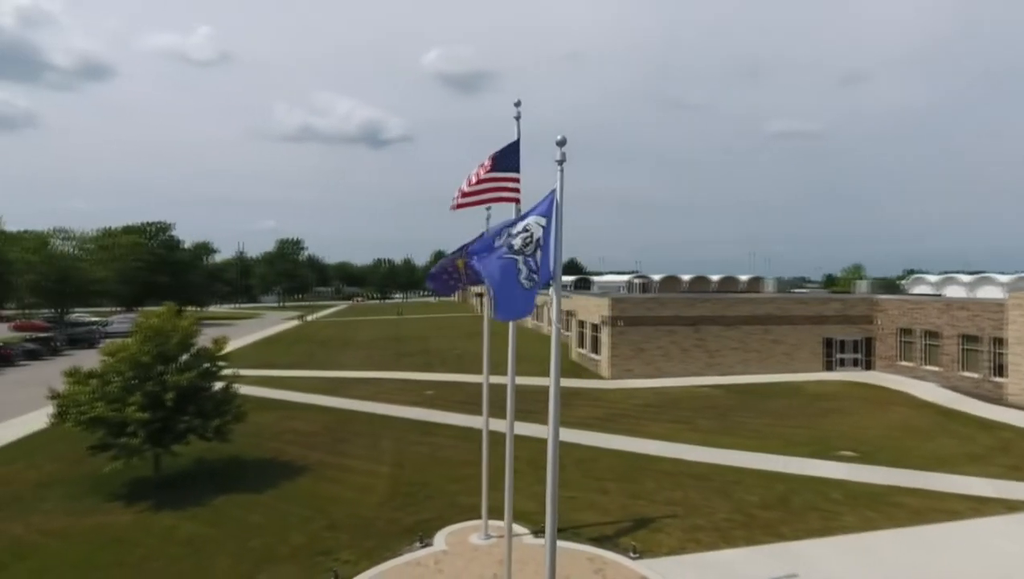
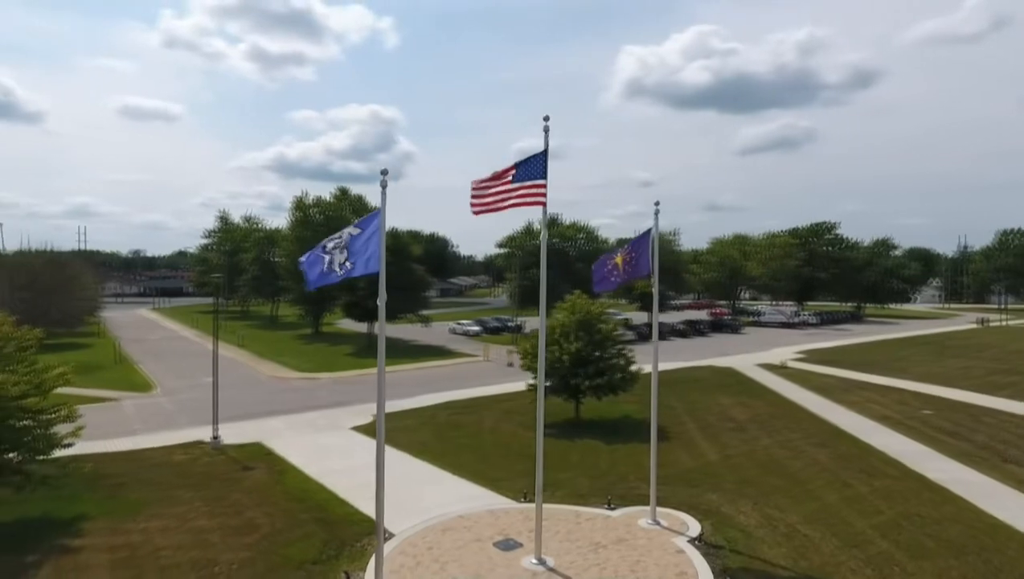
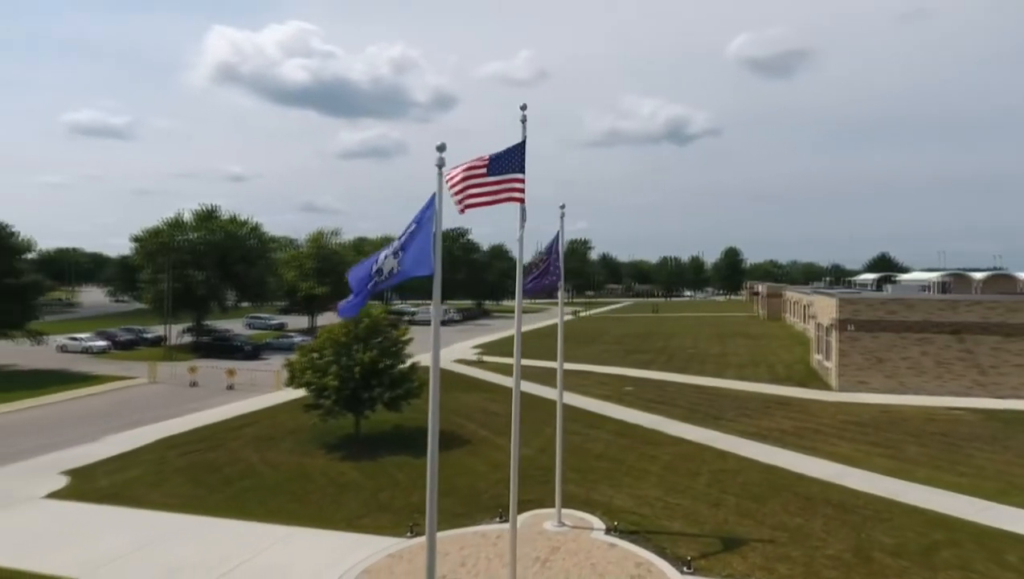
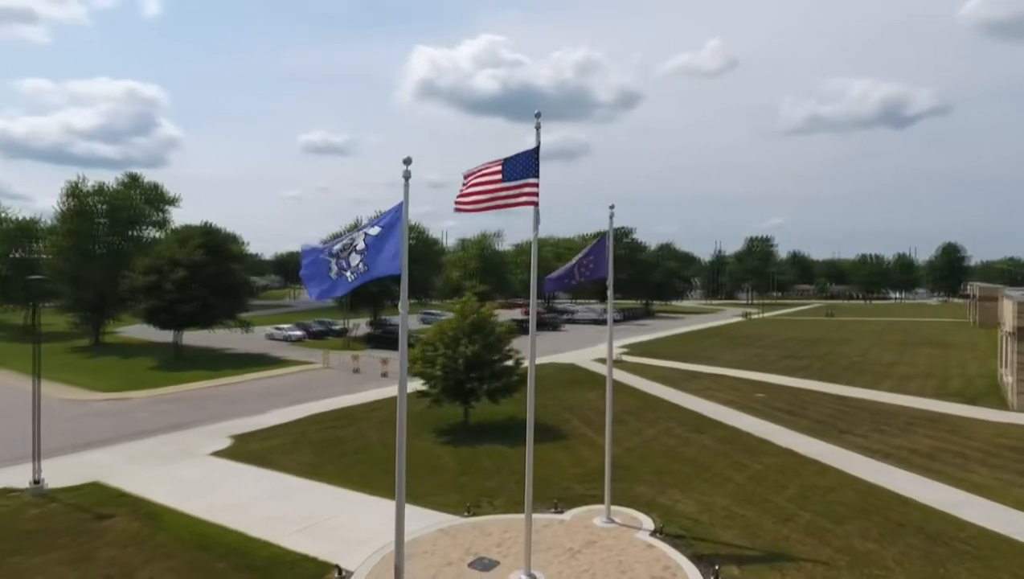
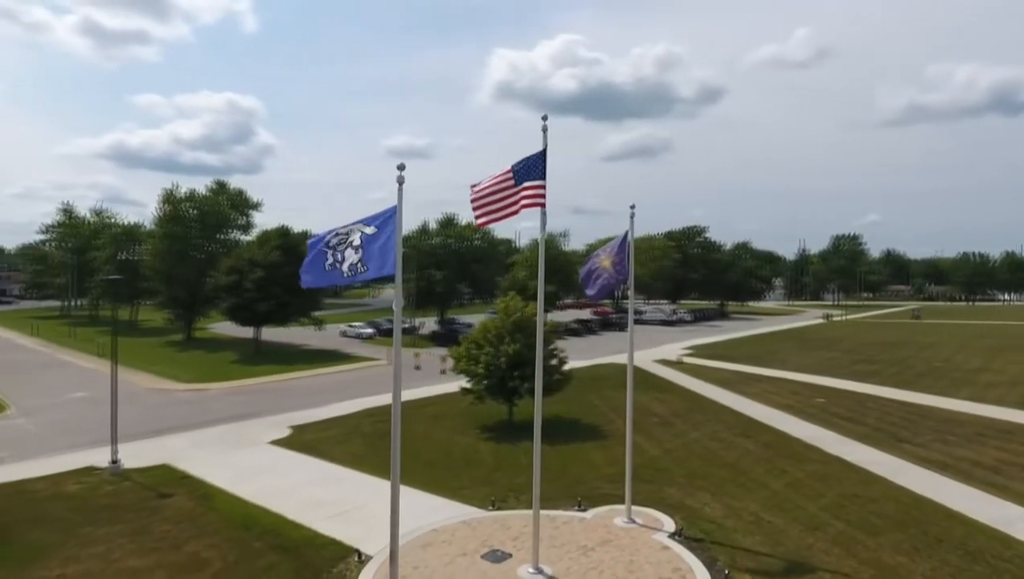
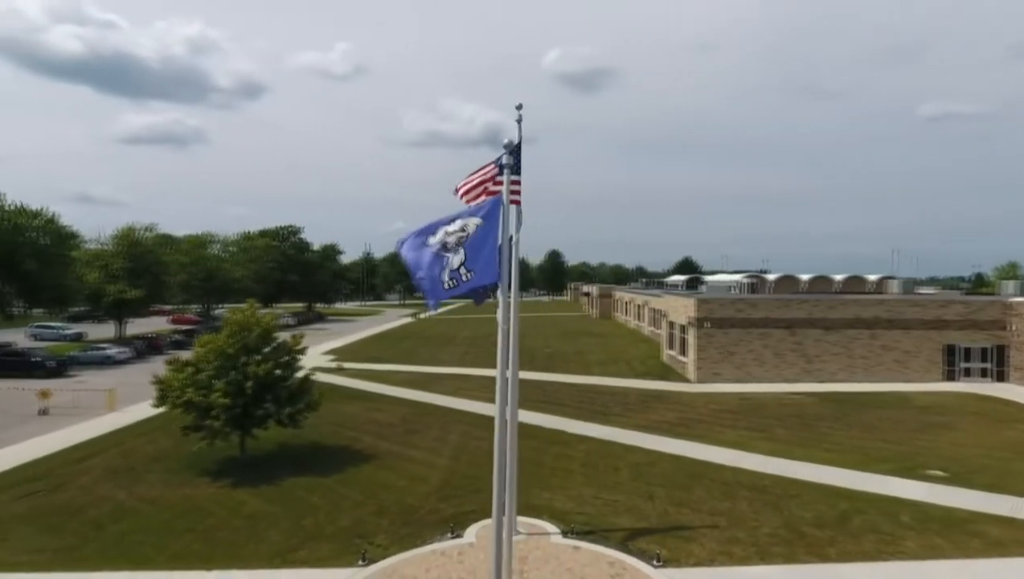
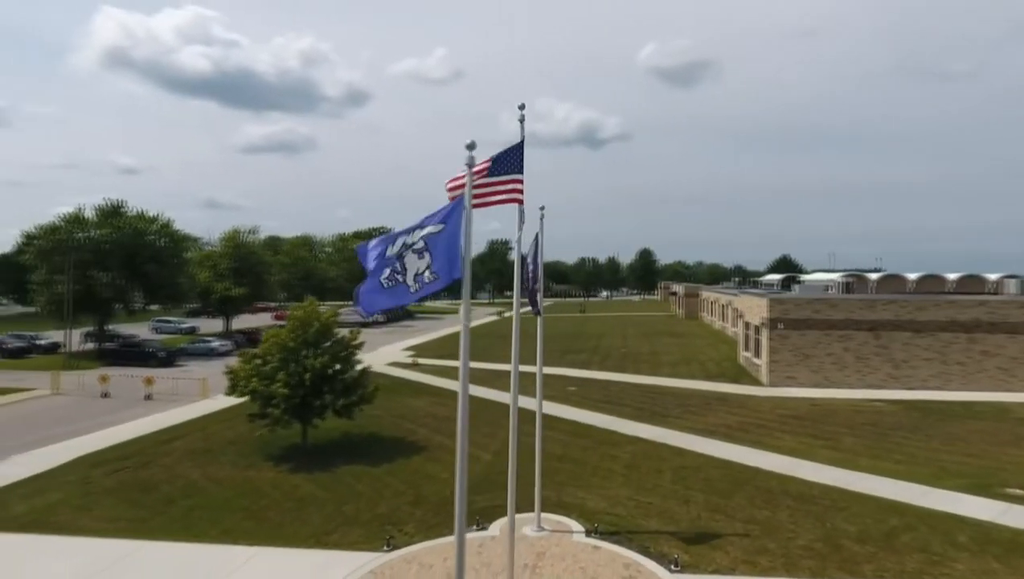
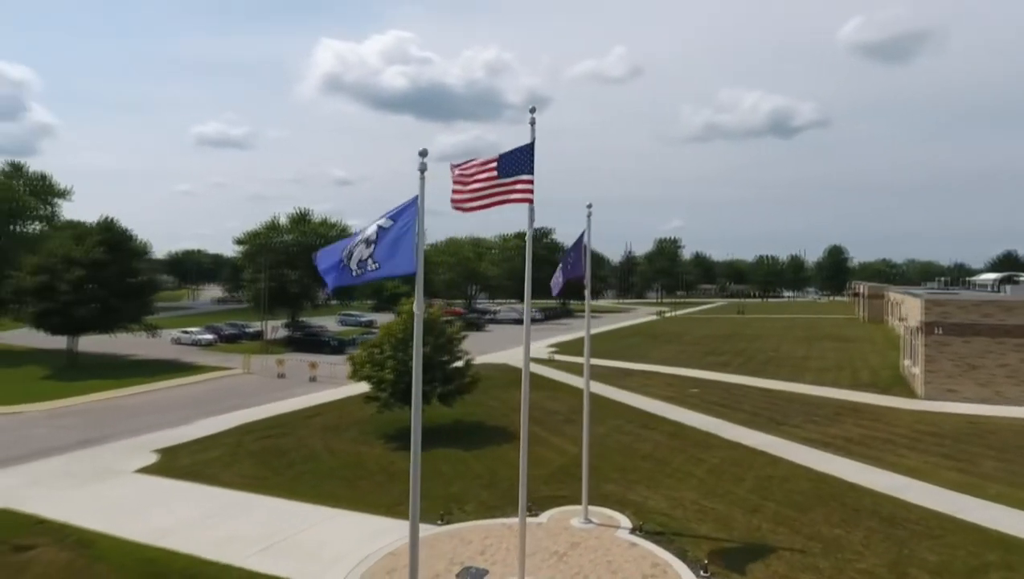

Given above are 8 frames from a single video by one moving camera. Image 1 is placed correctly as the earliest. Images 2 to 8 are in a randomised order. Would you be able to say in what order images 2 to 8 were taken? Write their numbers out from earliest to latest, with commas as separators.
6, 7, 3, 8, 4, 5, 2
